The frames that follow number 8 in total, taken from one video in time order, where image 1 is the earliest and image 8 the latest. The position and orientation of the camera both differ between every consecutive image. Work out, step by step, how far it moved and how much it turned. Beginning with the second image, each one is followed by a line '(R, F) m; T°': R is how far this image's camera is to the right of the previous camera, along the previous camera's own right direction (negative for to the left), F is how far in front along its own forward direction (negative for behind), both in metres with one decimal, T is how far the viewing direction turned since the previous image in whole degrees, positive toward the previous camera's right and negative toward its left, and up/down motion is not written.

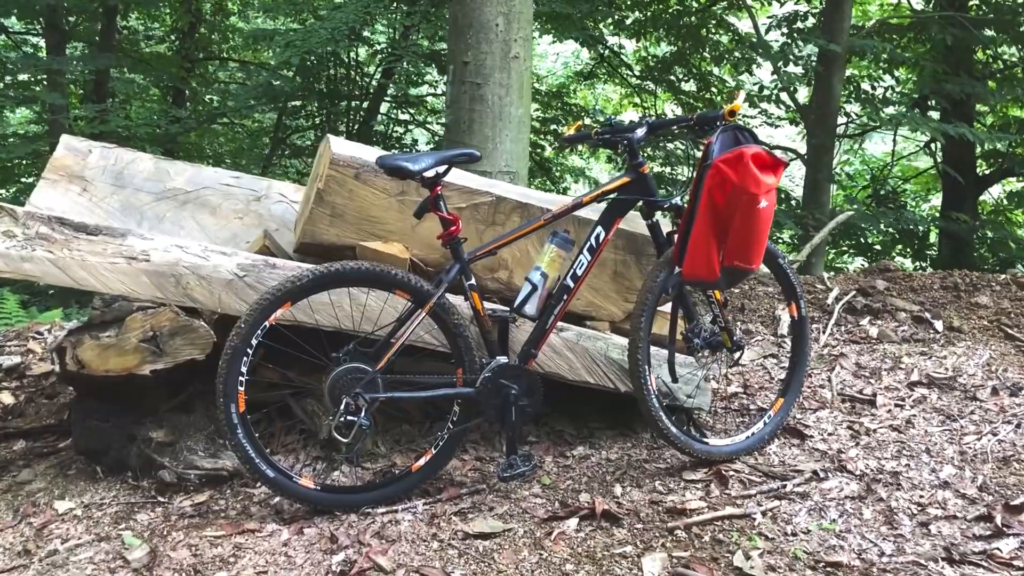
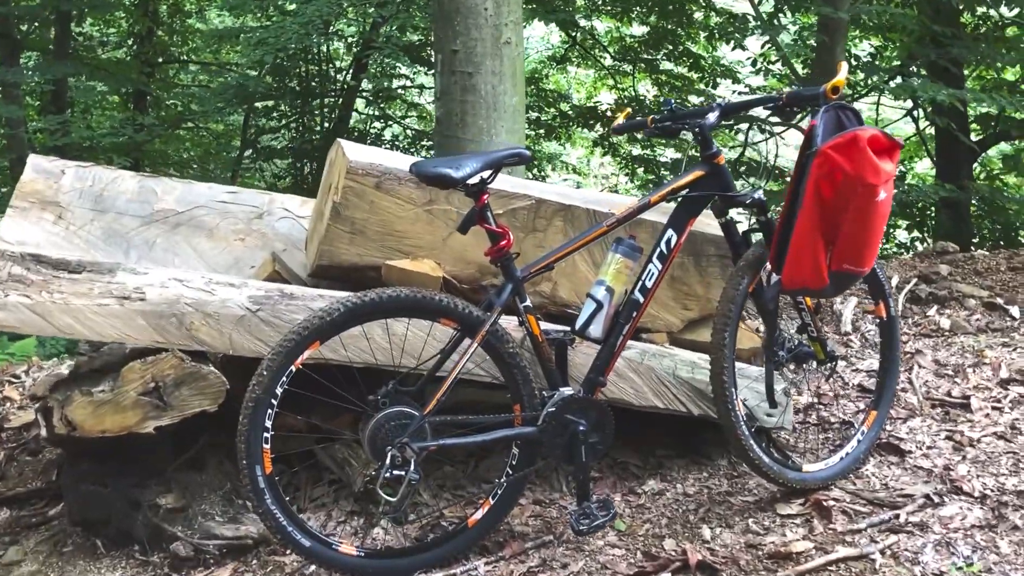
(-0.2, +0.4) m; +2°
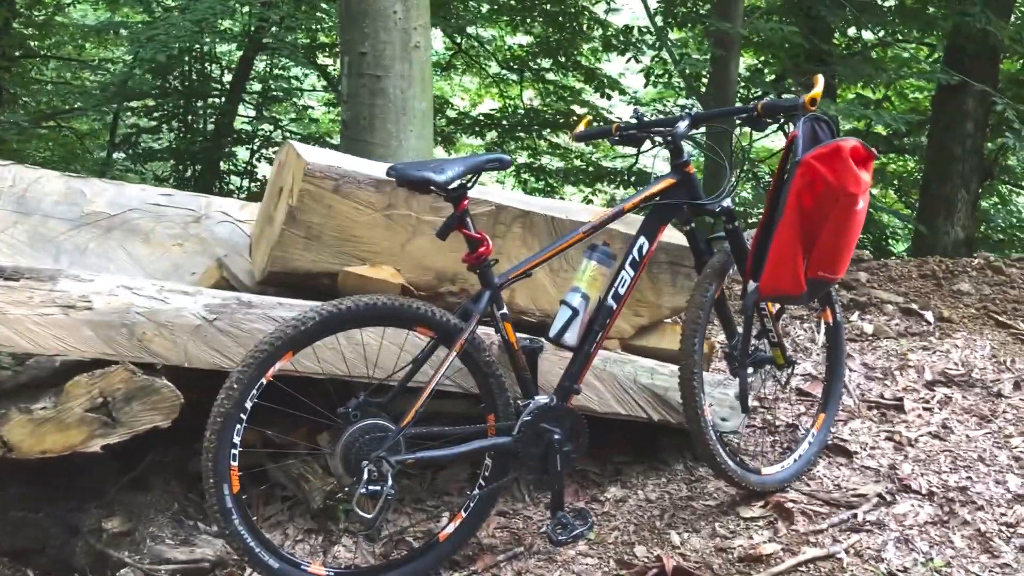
(-0.3, +0.1) m; +8°
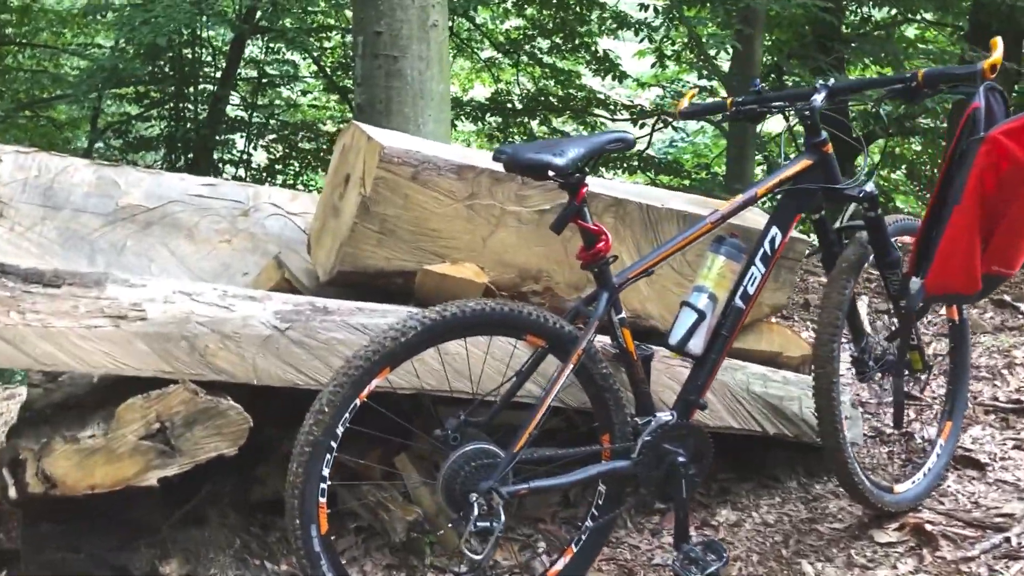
(-0.3, +0.3) m; +1°
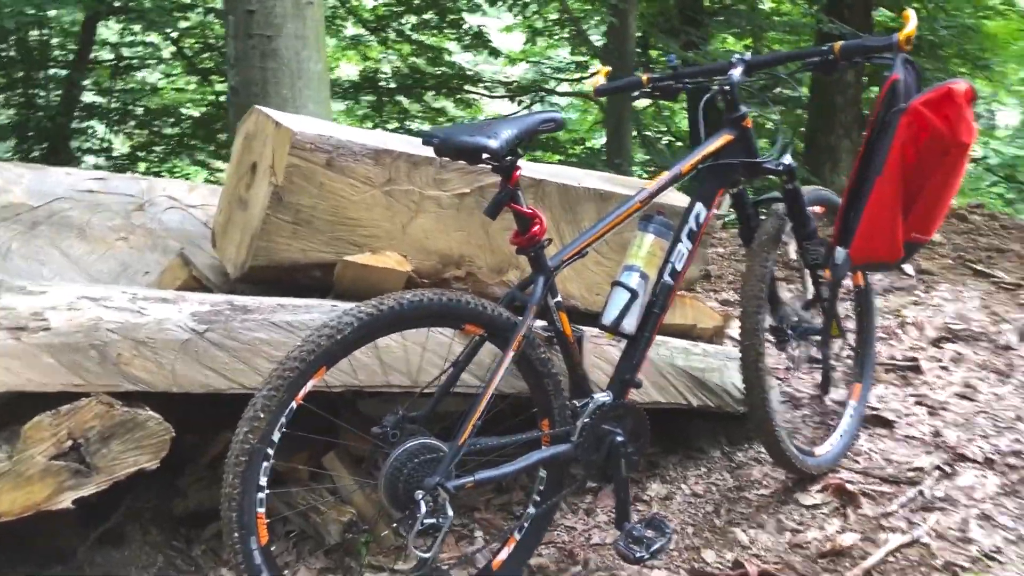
(-0.1, +0.1) m; +8°
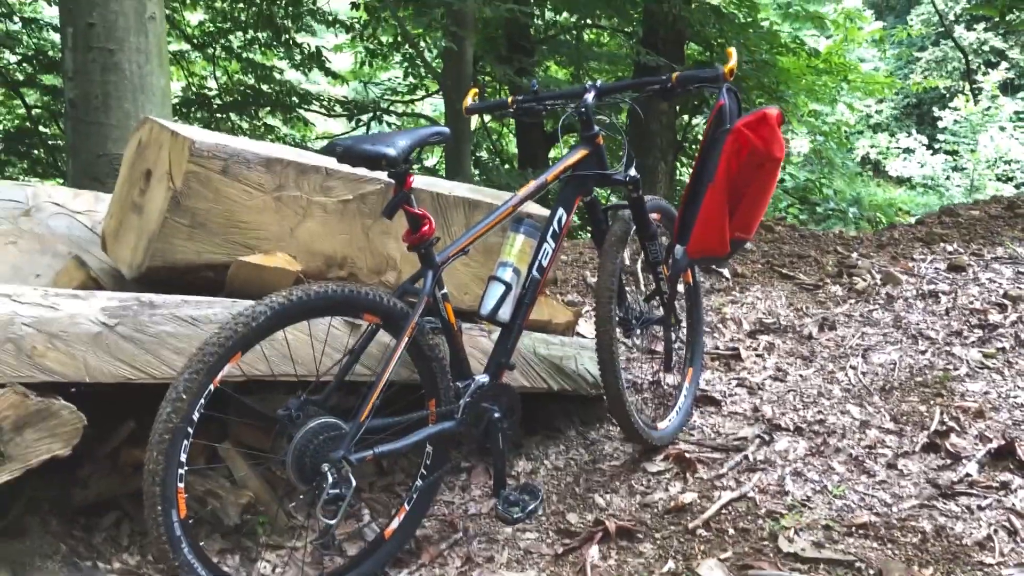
(-0.2, -0.3) m; +11°
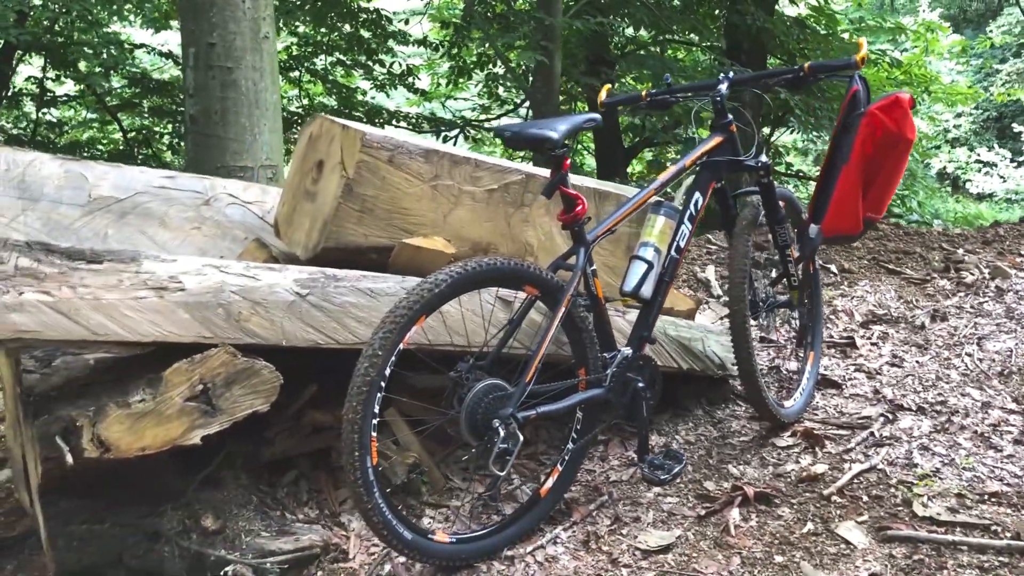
(-0.2, -0.2) m; -4°
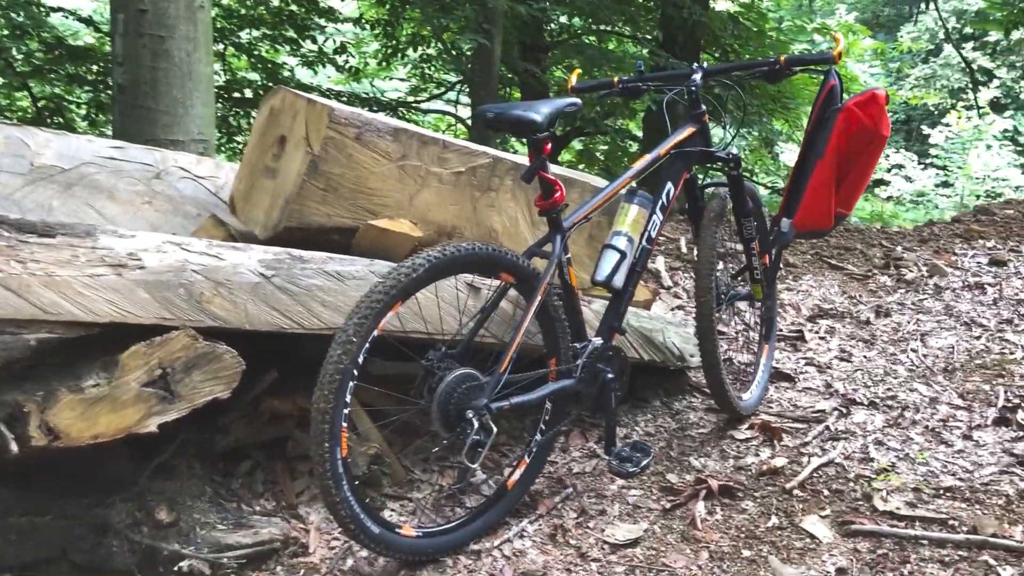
(-0.1, +0.1) m; +5°
